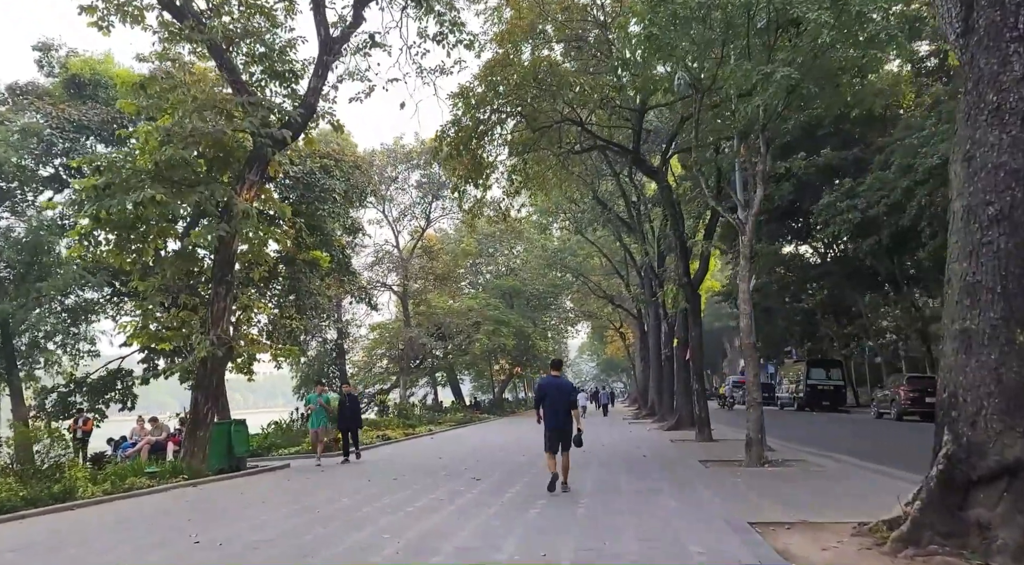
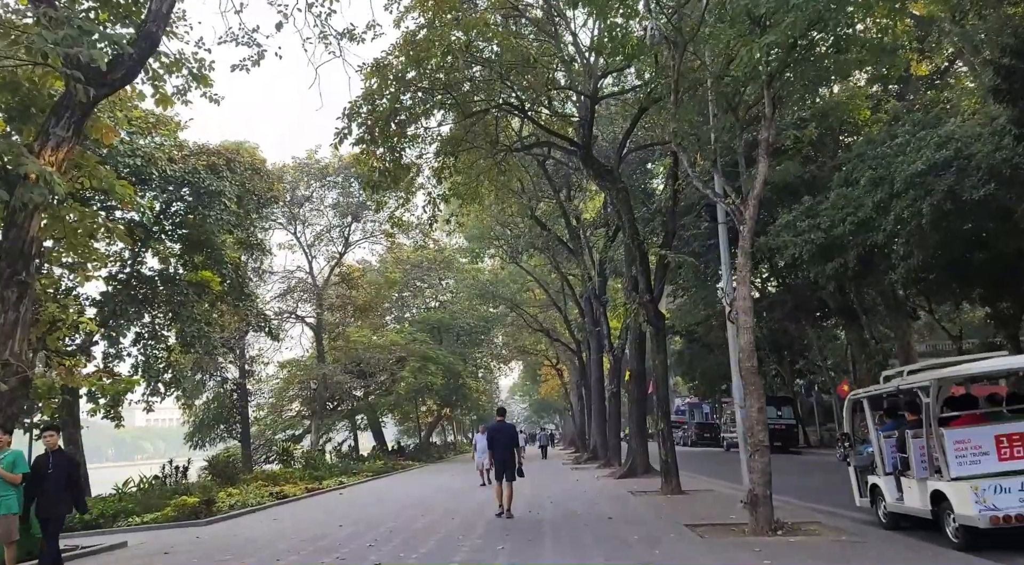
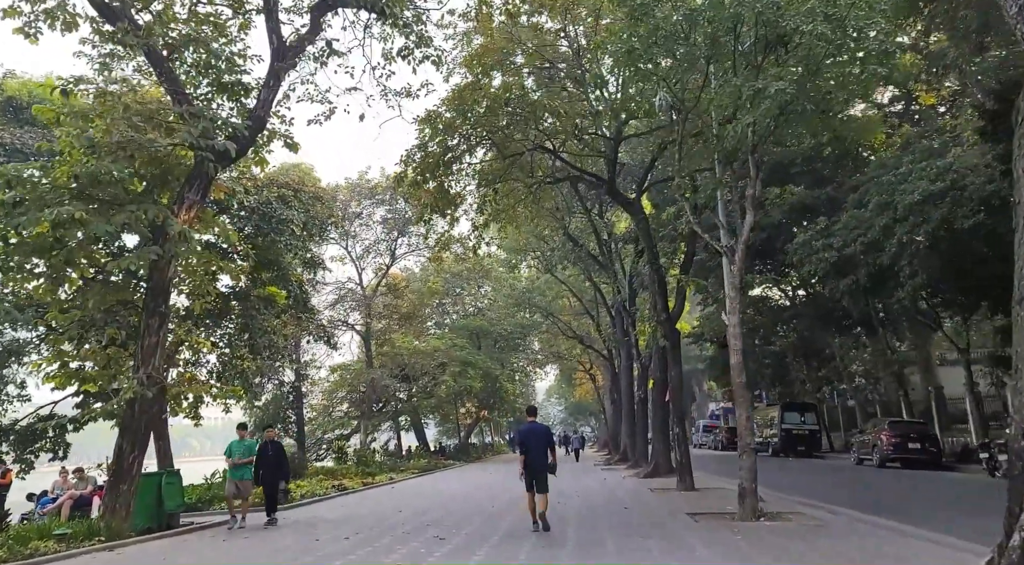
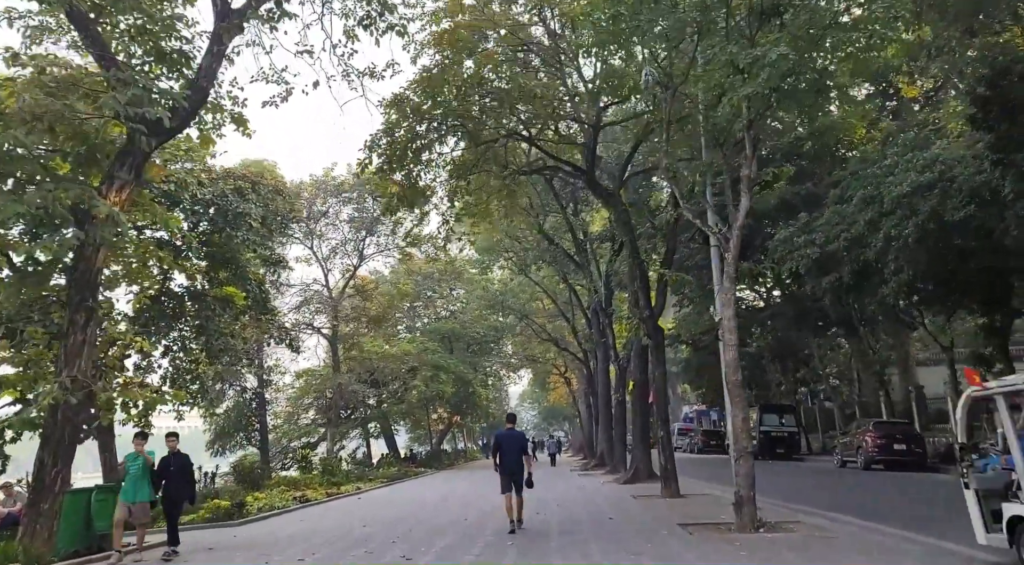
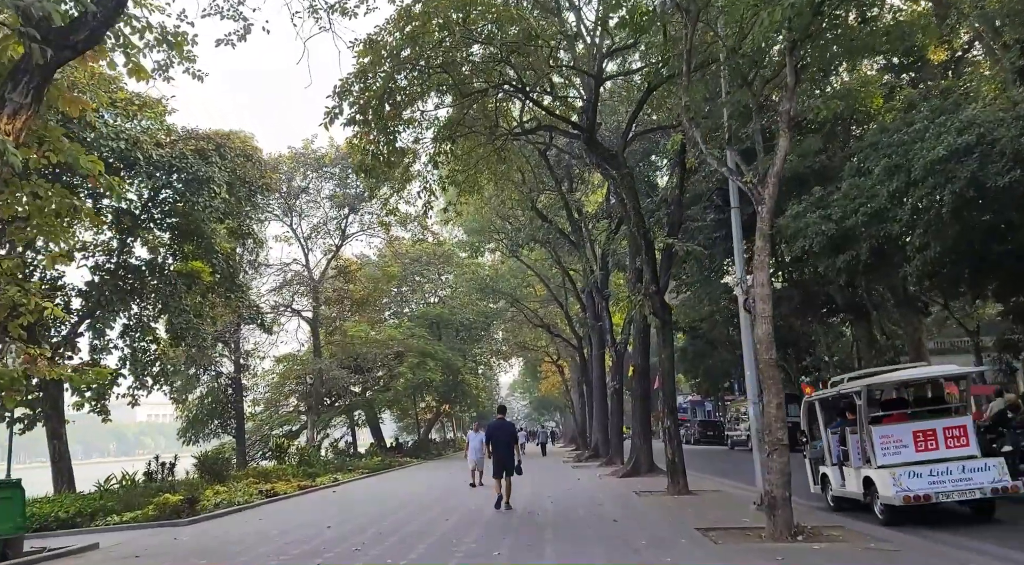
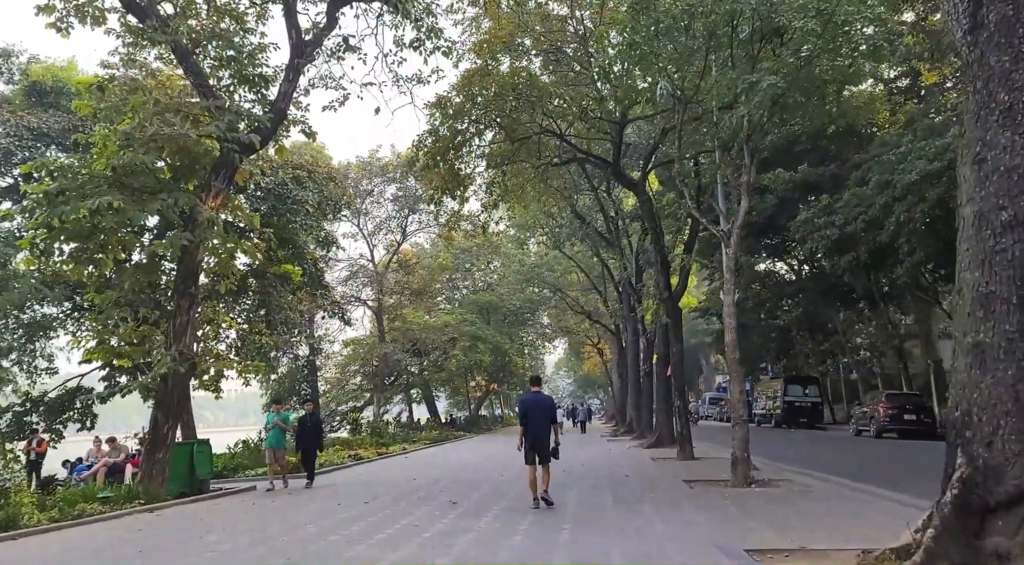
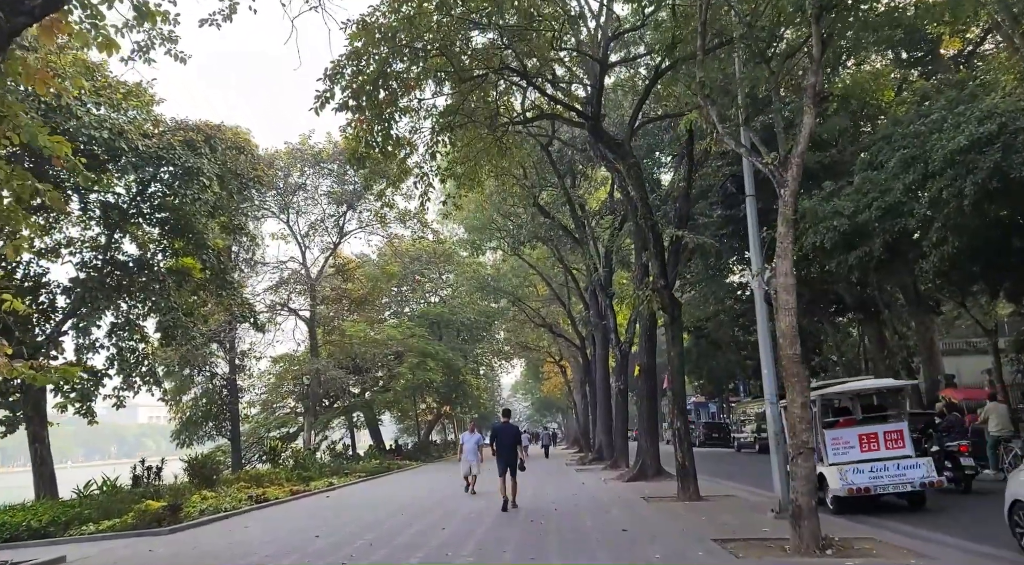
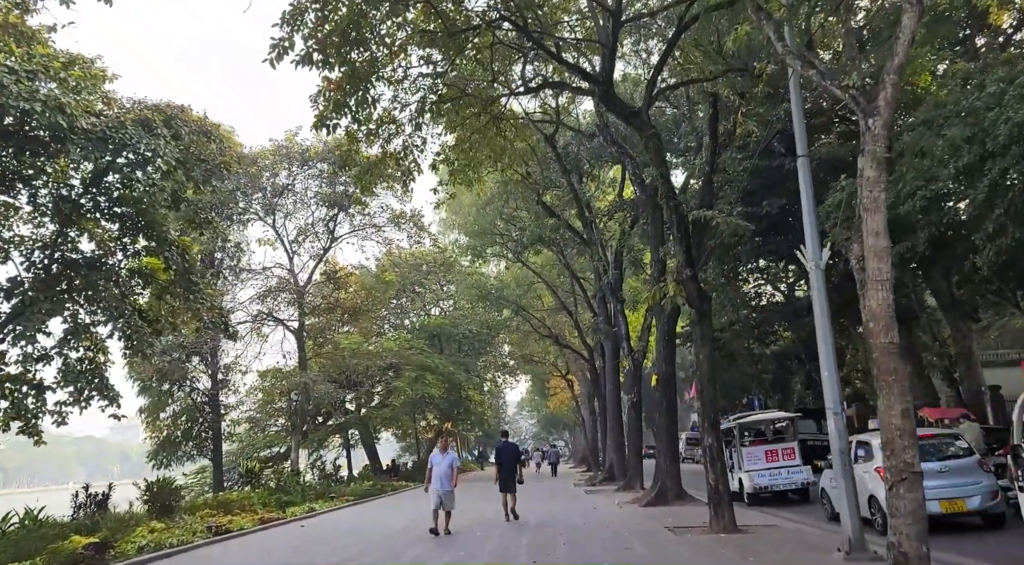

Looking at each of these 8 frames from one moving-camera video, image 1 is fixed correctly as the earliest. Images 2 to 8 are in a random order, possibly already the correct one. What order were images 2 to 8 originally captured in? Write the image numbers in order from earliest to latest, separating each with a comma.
6, 3, 4, 2, 5, 7, 8
